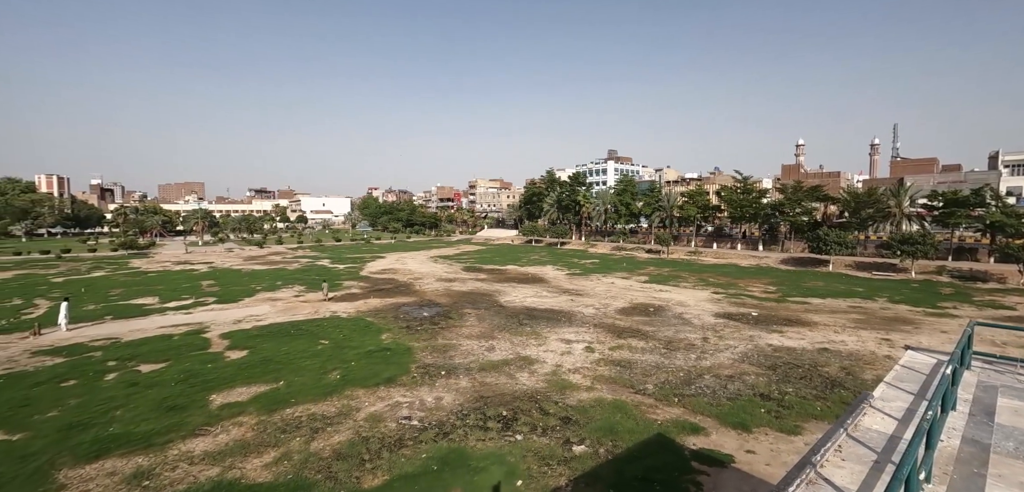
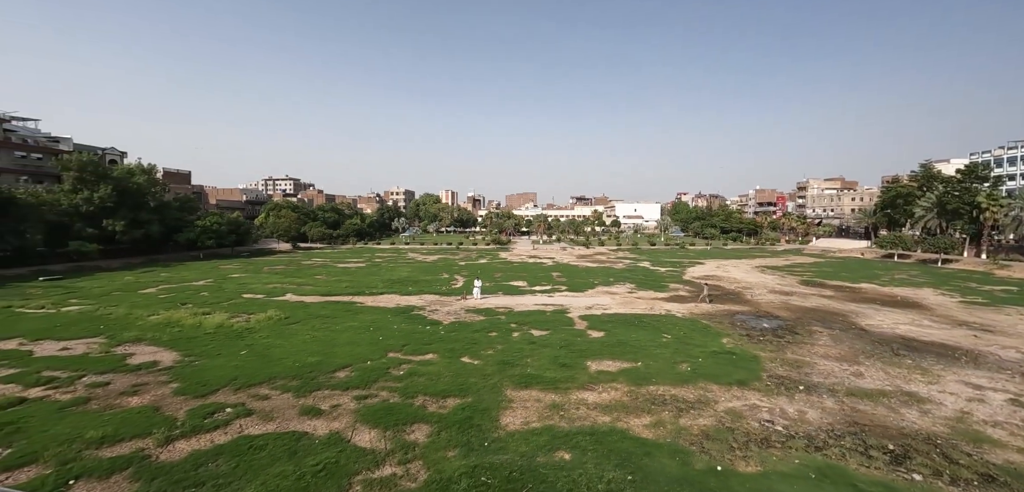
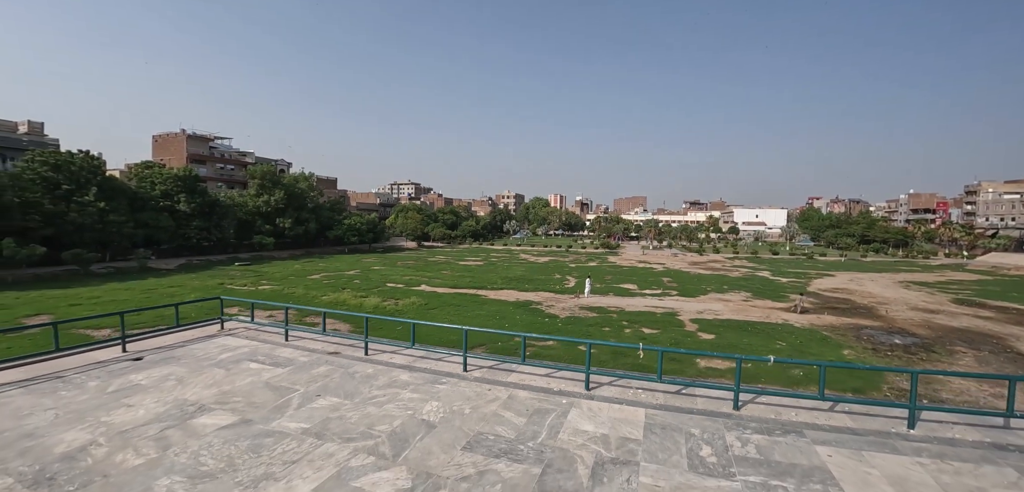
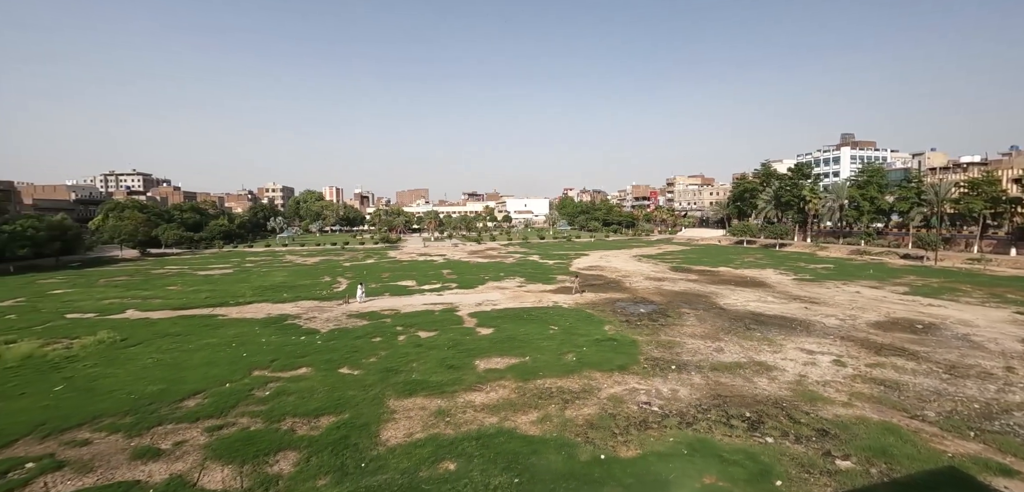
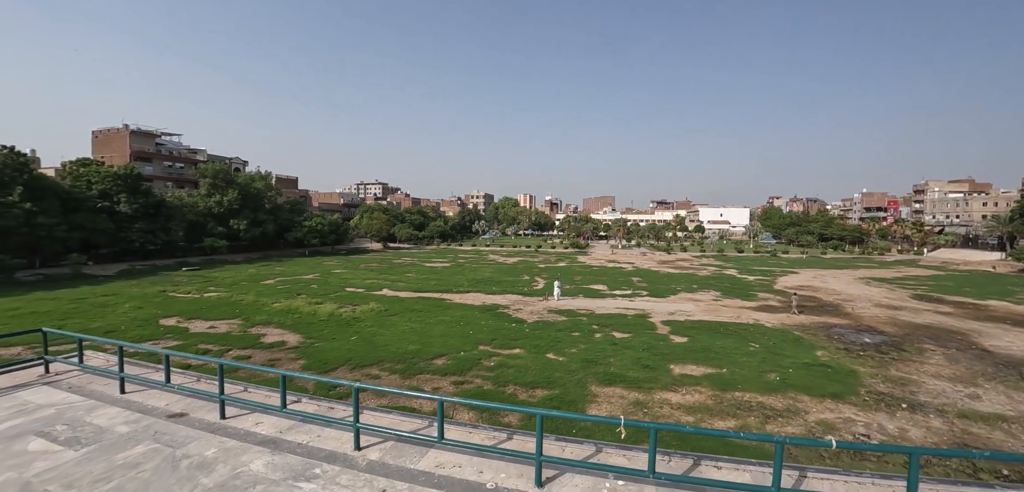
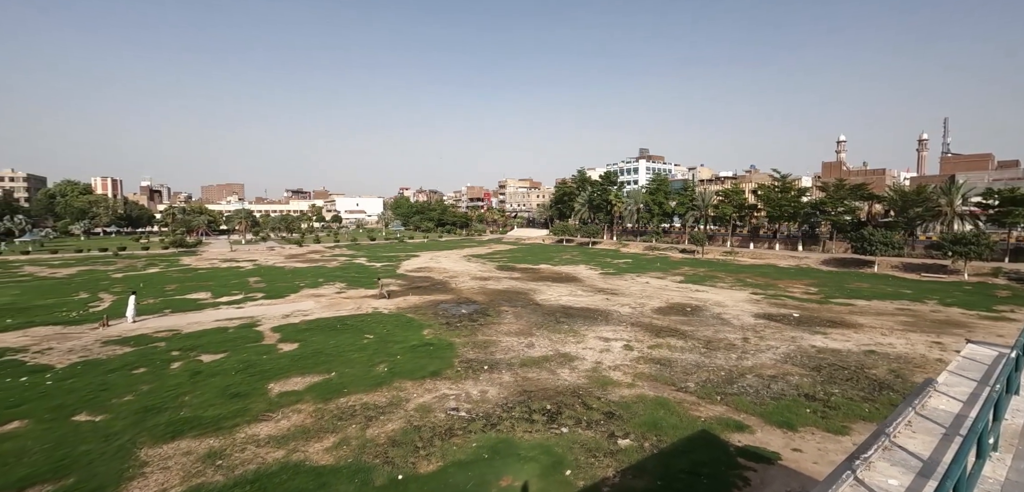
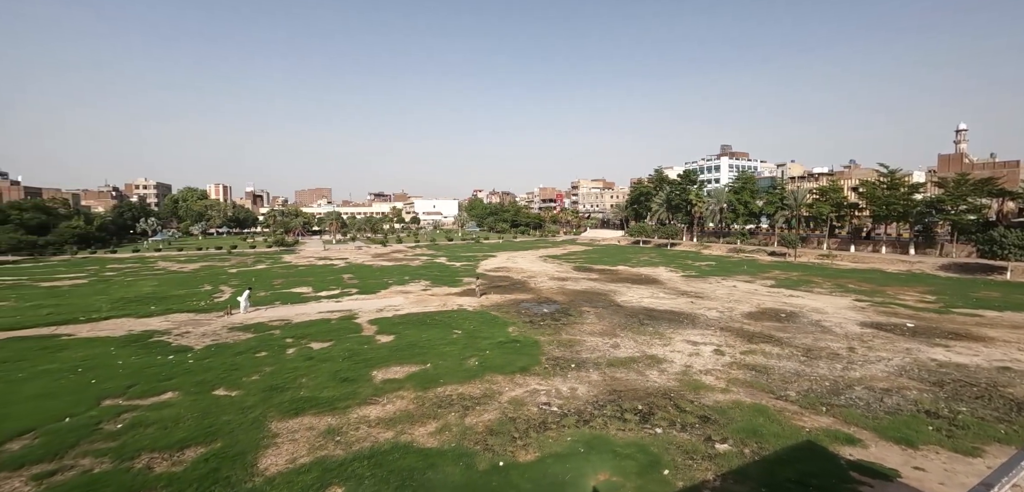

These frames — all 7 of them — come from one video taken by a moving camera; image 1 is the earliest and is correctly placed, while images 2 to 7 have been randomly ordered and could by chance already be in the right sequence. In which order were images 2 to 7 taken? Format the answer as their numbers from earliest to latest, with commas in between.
6, 7, 4, 2, 5, 3
